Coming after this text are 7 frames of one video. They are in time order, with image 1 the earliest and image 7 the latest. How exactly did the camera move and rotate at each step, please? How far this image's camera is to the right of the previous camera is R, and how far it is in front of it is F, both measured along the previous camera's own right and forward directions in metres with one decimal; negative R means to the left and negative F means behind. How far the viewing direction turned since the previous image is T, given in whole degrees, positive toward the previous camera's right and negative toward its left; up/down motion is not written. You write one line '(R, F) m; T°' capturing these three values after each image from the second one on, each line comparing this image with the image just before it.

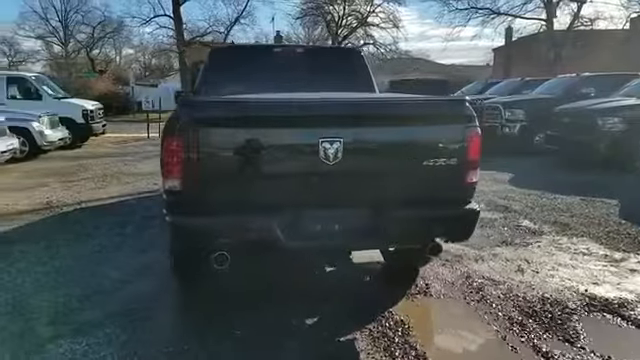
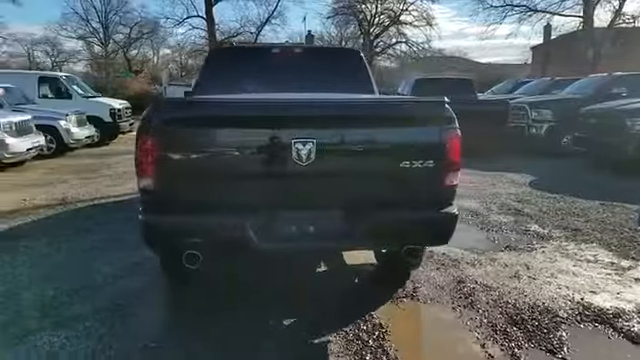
(+0.4, 0.0) m; -4°
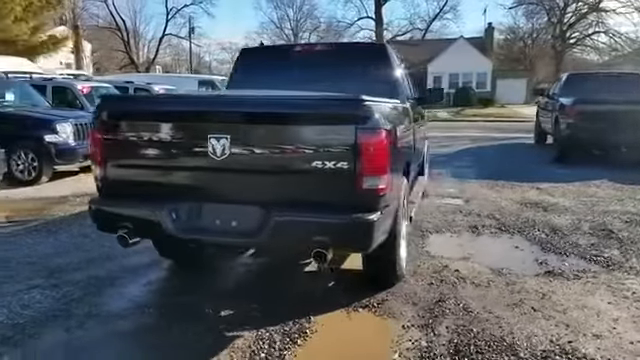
(+1.7, +0.4) m; -22°
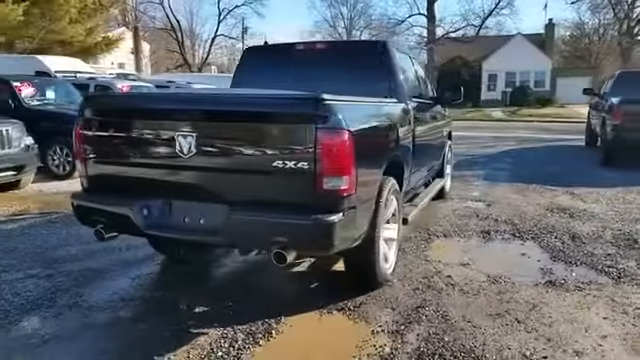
(+0.6, +0.1) m; -6°
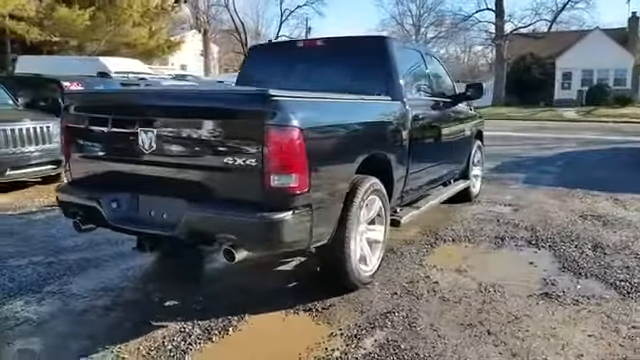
(+0.7, +0.1) m; -8°
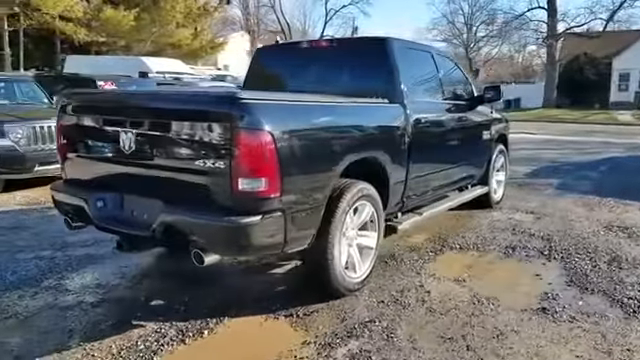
(+0.5, +0.1) m; -5°
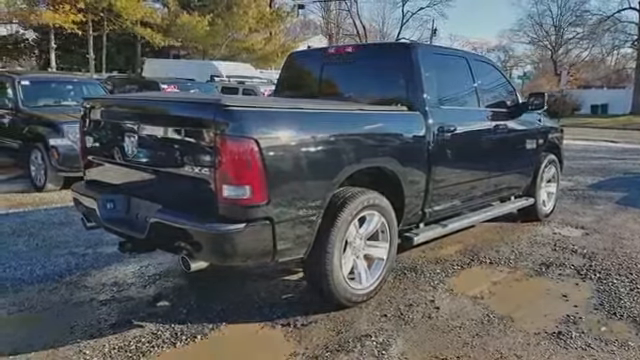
(+0.5, +0.1) m; -8°
